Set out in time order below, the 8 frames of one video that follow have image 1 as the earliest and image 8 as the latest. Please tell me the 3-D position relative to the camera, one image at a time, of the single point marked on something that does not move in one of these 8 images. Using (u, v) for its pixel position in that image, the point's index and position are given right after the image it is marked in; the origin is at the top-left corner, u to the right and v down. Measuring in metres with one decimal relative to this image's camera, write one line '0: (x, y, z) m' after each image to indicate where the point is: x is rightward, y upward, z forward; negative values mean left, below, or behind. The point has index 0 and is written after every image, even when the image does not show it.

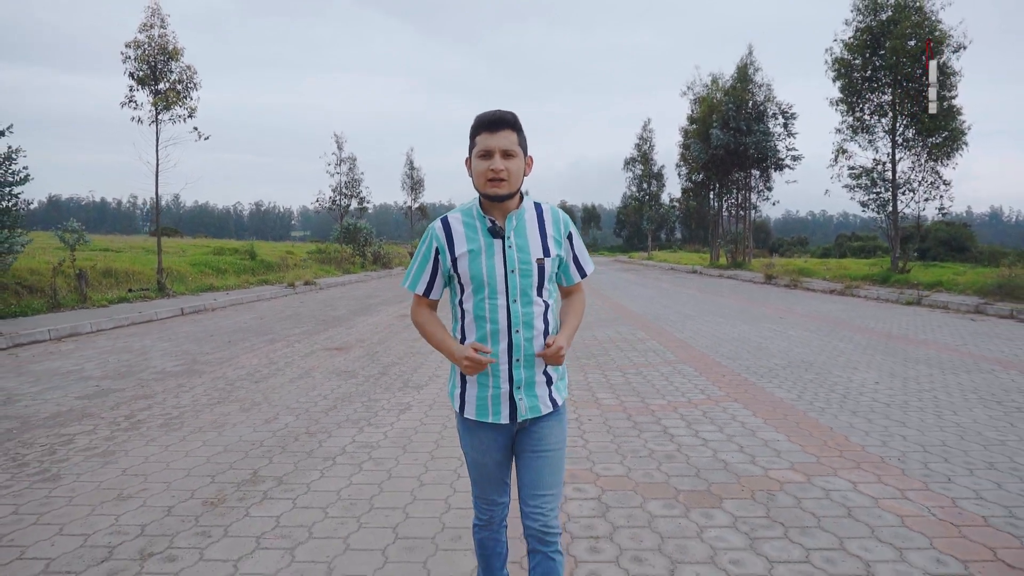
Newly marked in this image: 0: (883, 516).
0: (+1.7, -1.1, +3.4) m
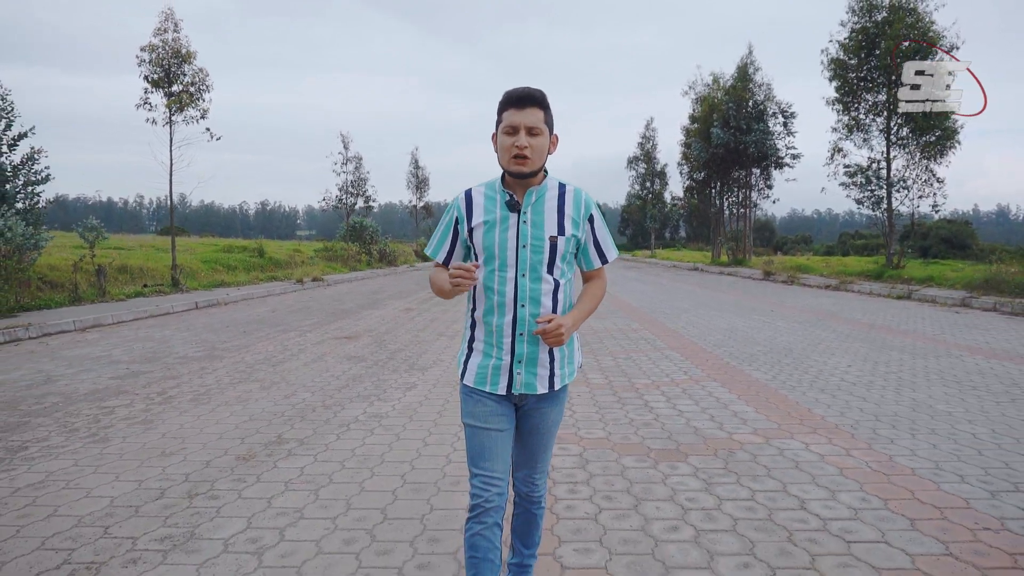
0: (+1.7, -1.0, +3.9) m
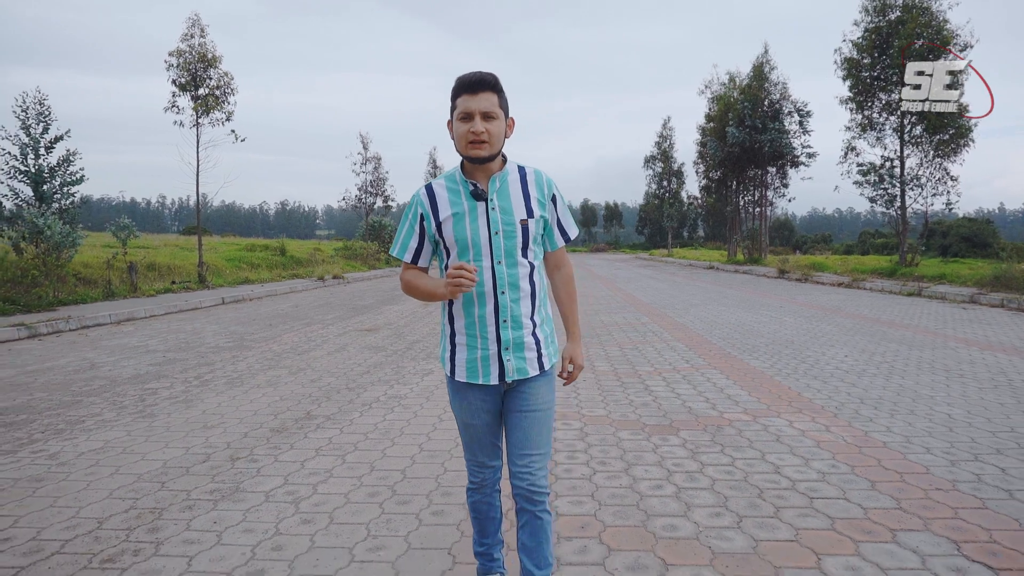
0: (+1.7, -0.9, +4.3) m
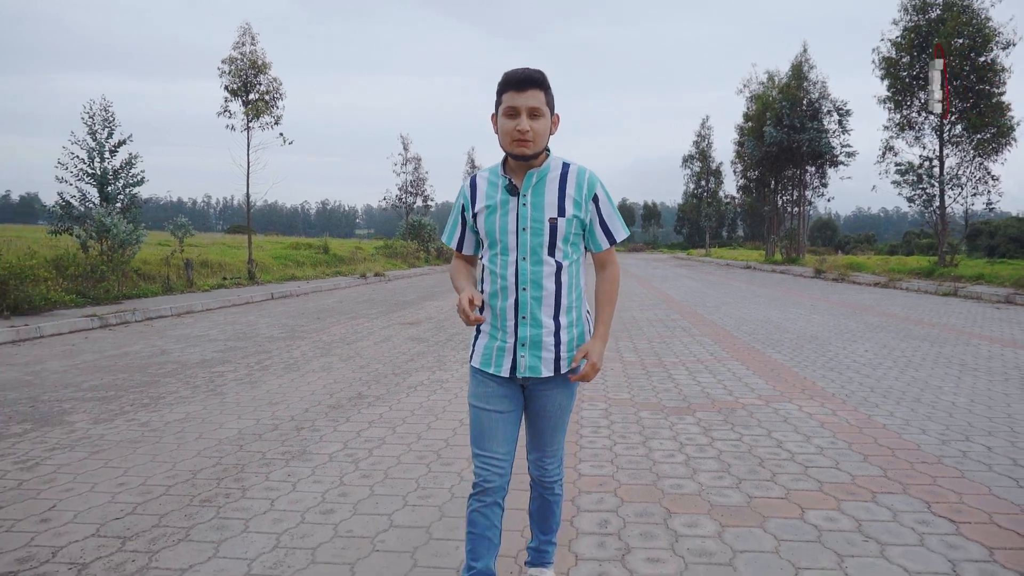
0: (+1.9, -0.9, +4.7) m
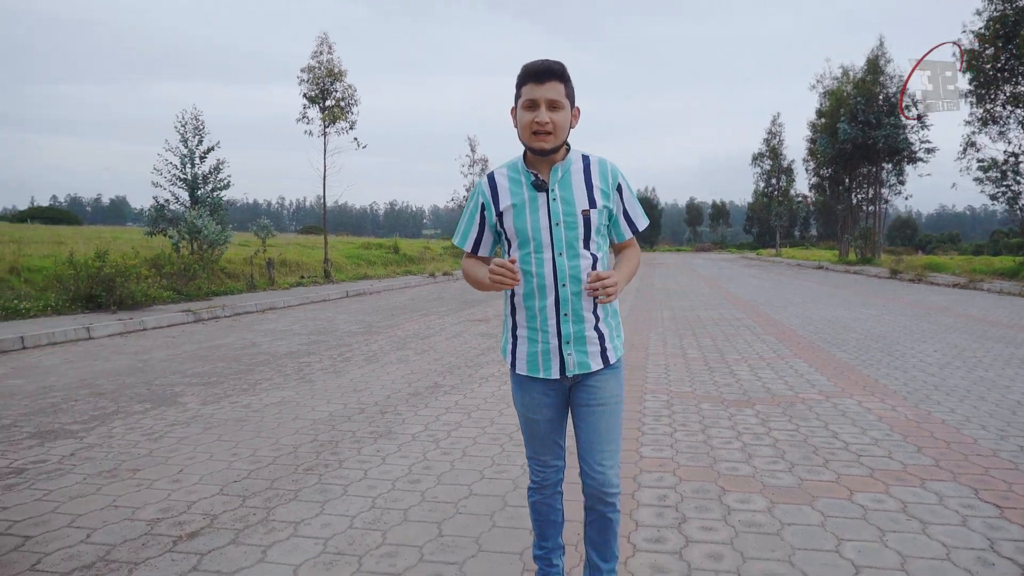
0: (+2.4, -0.9, +4.9) m
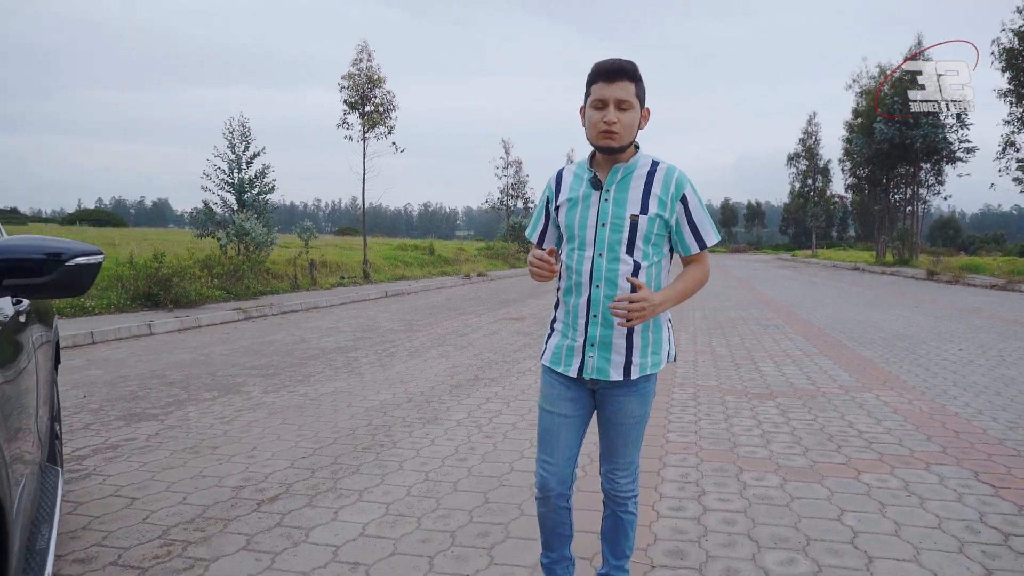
0: (+2.6, -0.8, +5.1) m
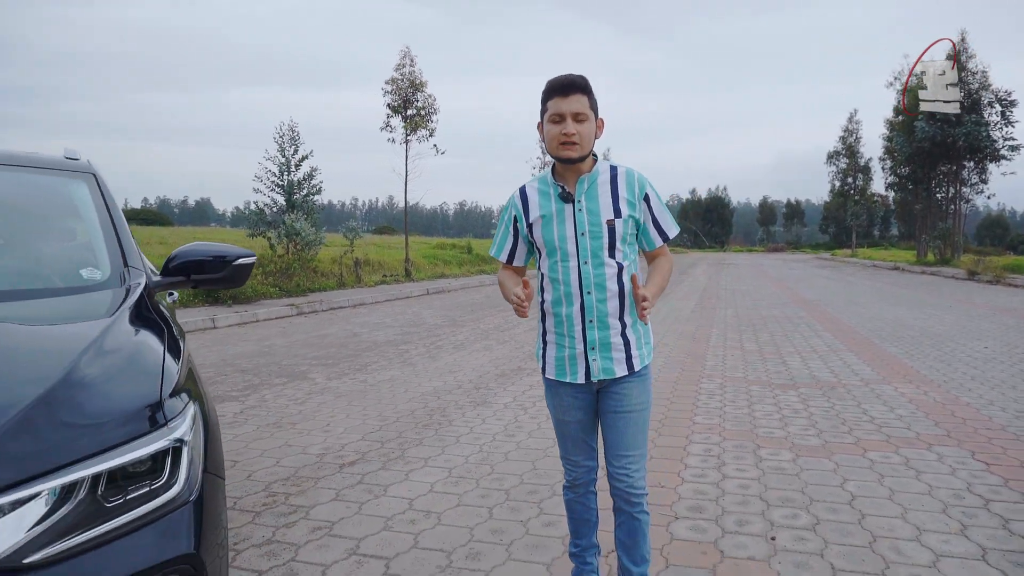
0: (+3.0, -0.8, +5.5) m
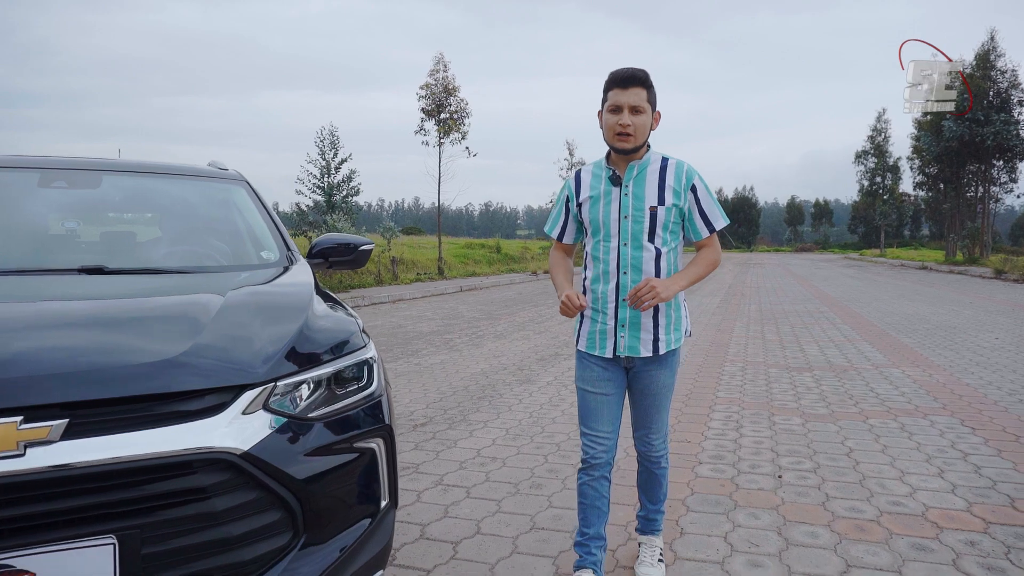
0: (+3.3, -0.8, +6.1) m
